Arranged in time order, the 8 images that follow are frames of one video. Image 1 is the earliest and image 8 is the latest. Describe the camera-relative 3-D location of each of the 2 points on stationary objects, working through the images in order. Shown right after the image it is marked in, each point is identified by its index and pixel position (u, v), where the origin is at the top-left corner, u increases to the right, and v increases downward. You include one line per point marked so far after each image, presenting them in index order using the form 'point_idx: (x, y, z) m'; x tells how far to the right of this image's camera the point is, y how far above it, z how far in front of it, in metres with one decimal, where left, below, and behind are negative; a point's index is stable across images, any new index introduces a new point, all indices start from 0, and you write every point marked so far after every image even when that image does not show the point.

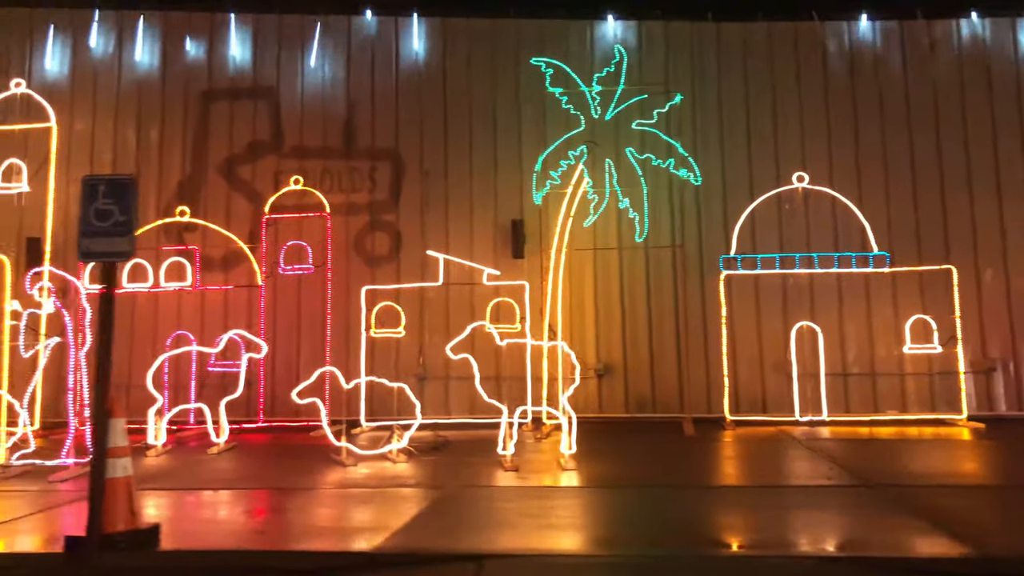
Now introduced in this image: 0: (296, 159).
0: (-1.9, +1.1, +7.7) m
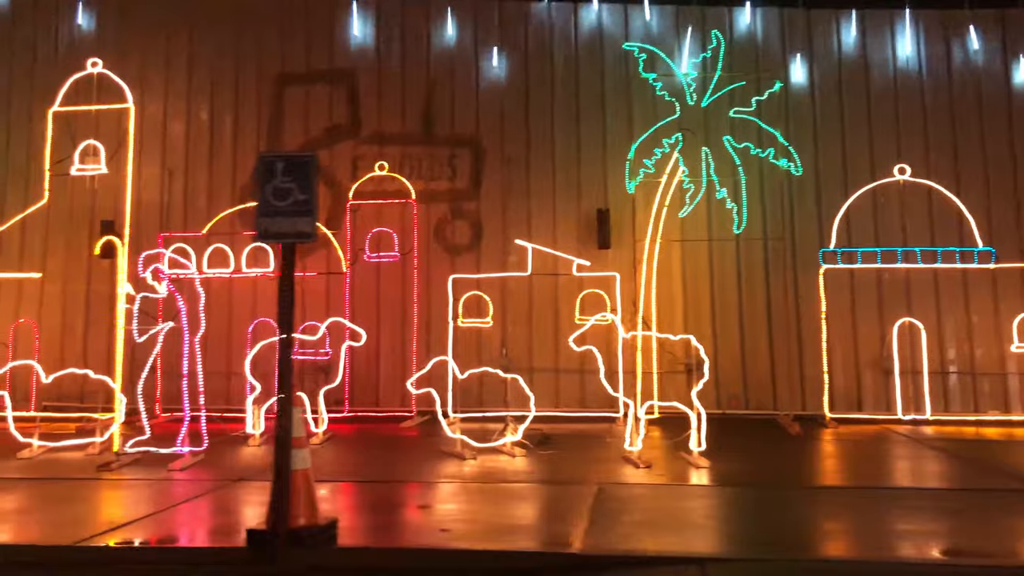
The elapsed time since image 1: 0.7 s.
0: (-1.2, +1.2, +7.6) m
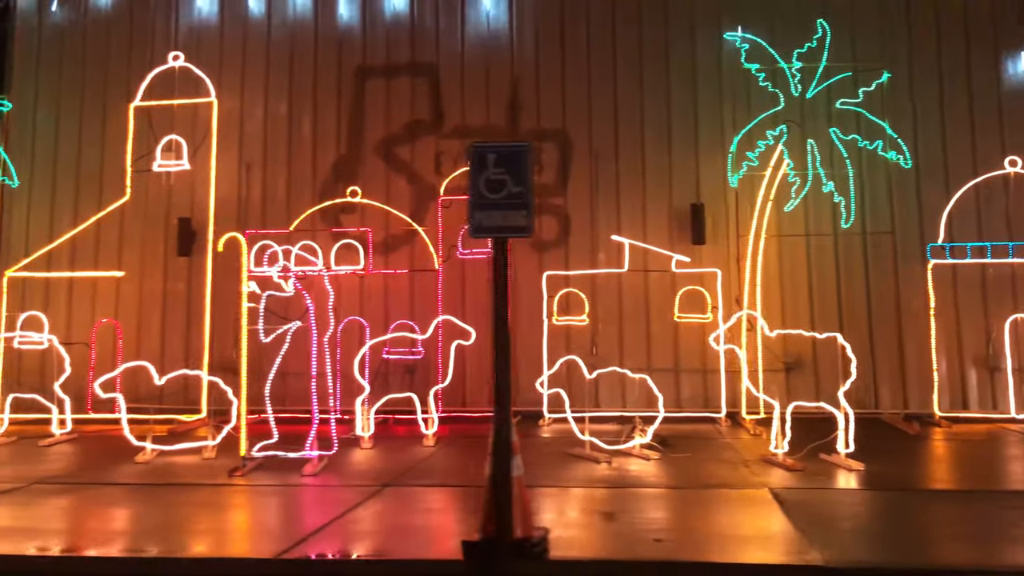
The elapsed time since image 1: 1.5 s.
0: (-0.4, +1.2, +7.4) m
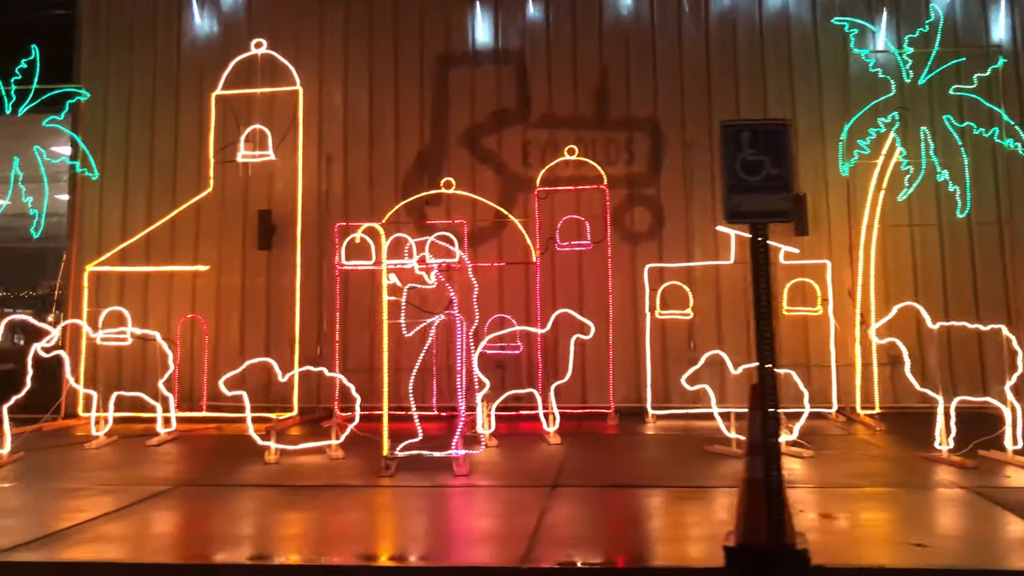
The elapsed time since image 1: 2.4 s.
0: (+0.3, +1.3, +7.2) m
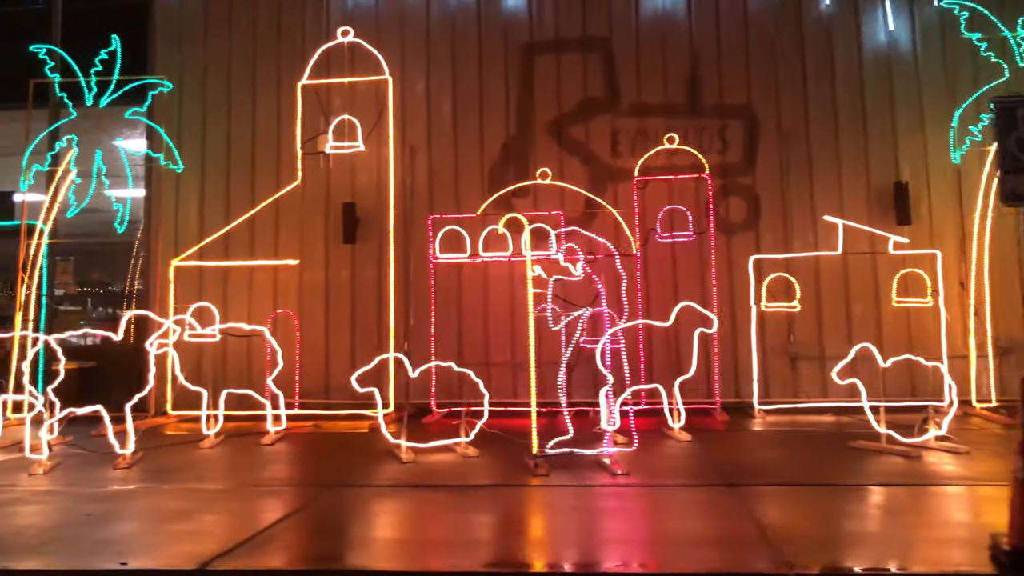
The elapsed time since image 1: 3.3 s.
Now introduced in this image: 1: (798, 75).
0: (+1.0, +1.3, +7.0) m
1: (+2.2, +1.6, +6.9) m
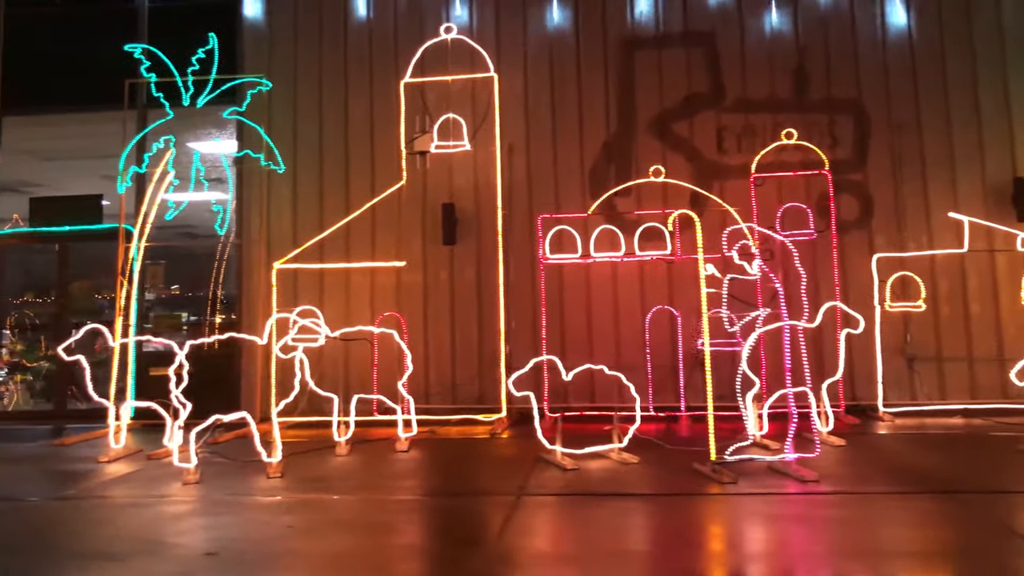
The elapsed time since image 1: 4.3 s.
0: (+1.7, +1.3, +6.9) m
1: (+3.0, +1.6, +6.8) m
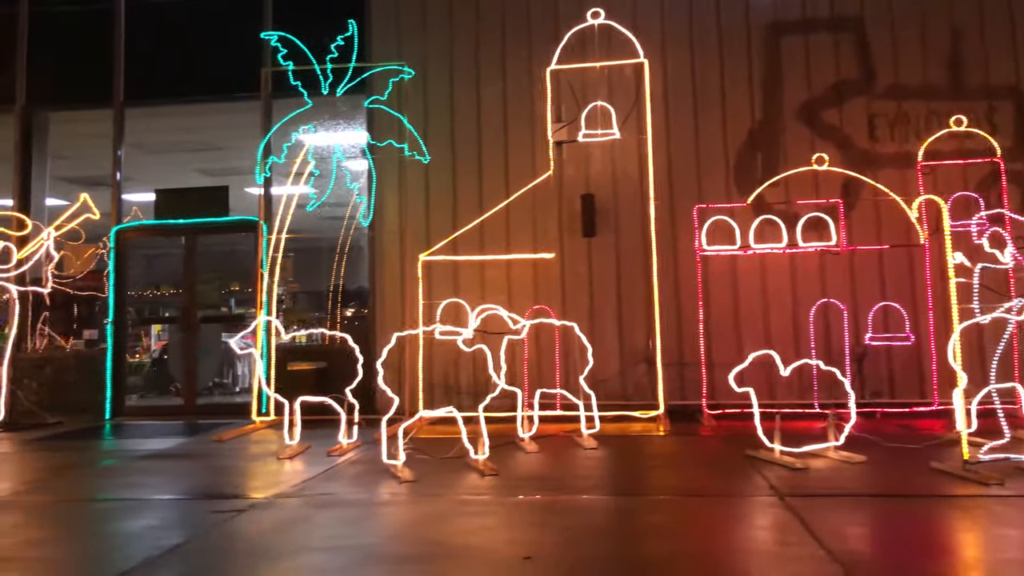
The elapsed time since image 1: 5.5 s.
0: (+2.8, +1.4, +6.6) m
1: (+4.0, +1.7, +6.5) m
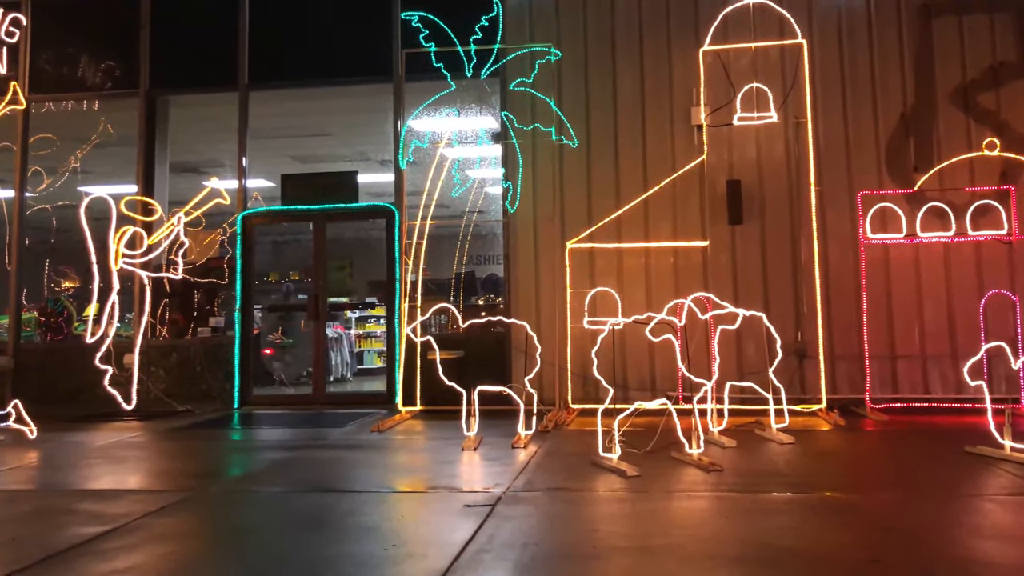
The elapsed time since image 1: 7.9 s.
0: (+3.8, +1.4, +6.4) m
1: (+5.0, +1.7, +6.2) m
